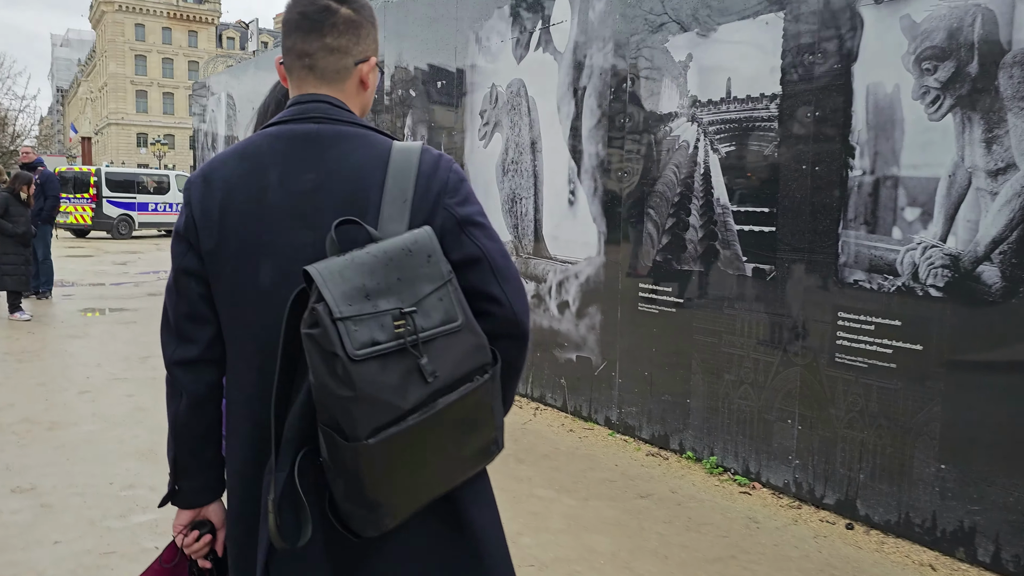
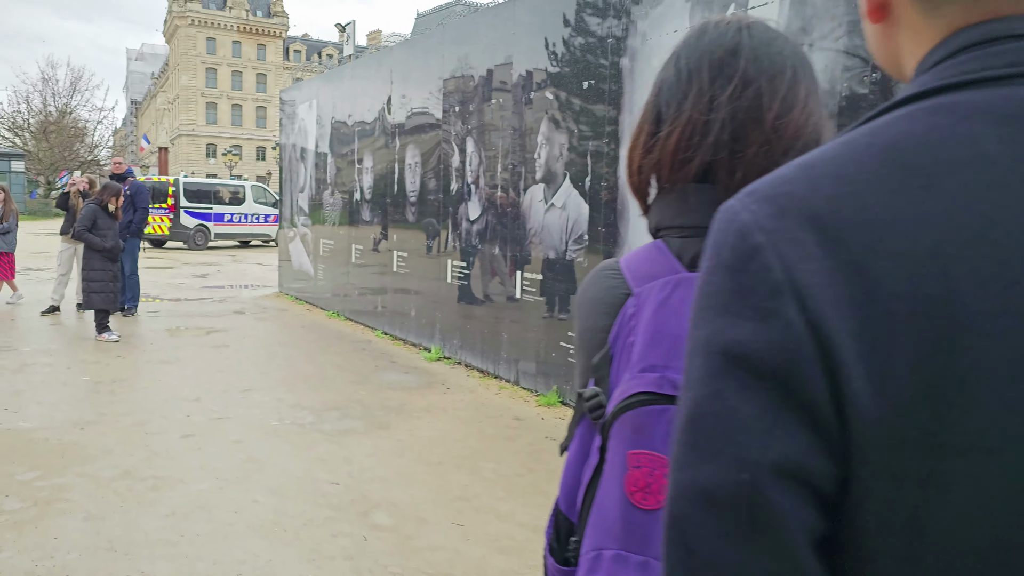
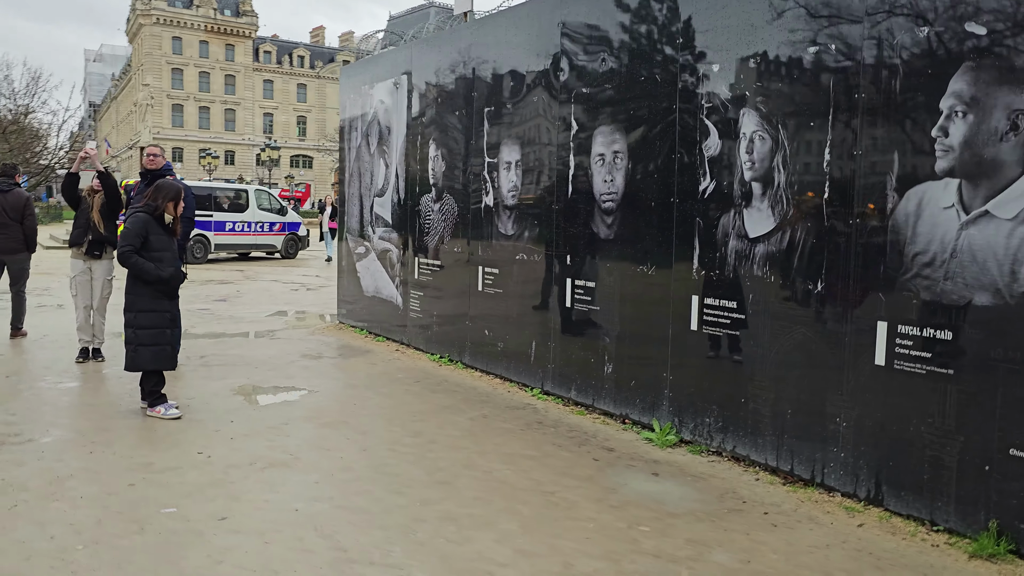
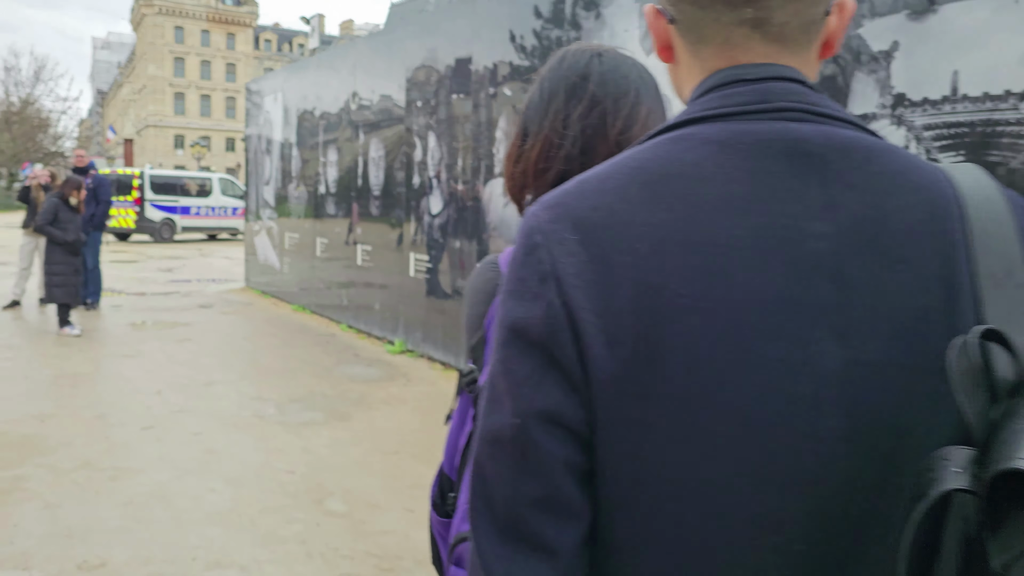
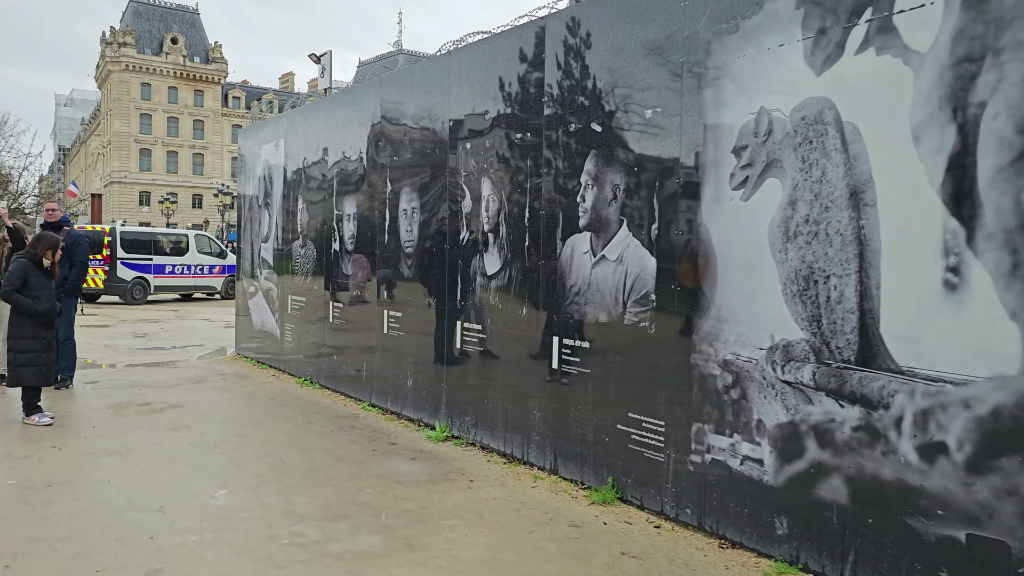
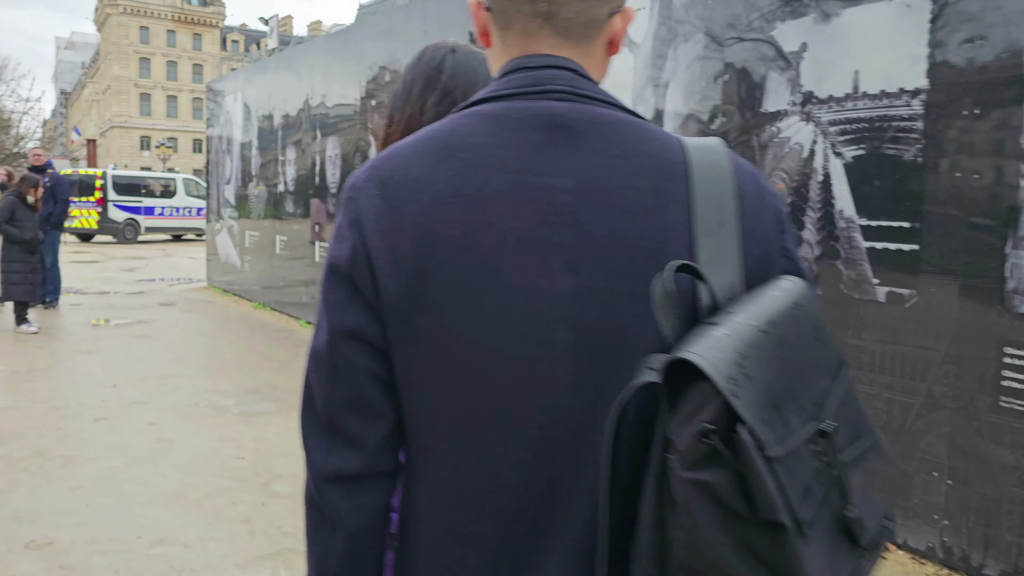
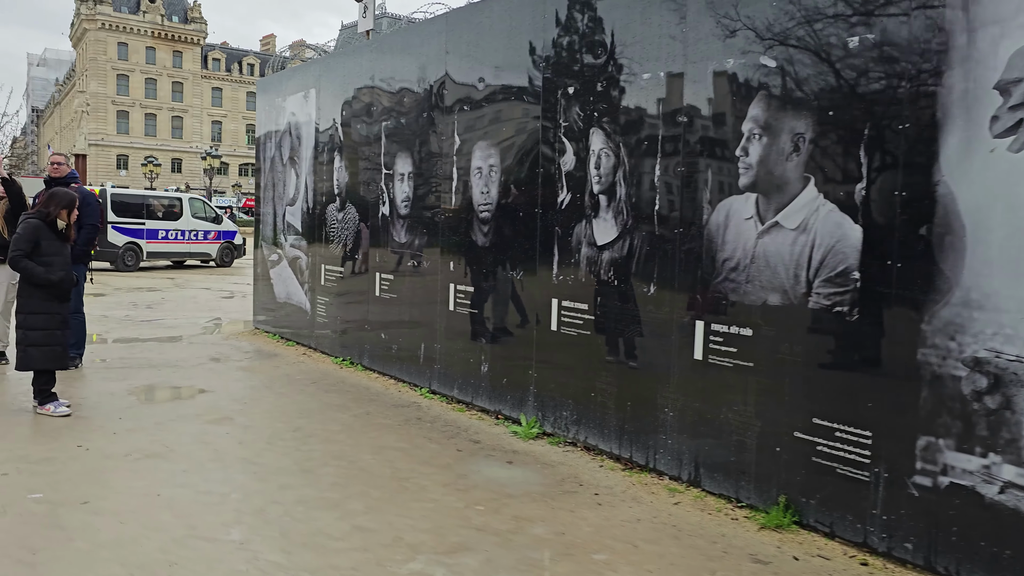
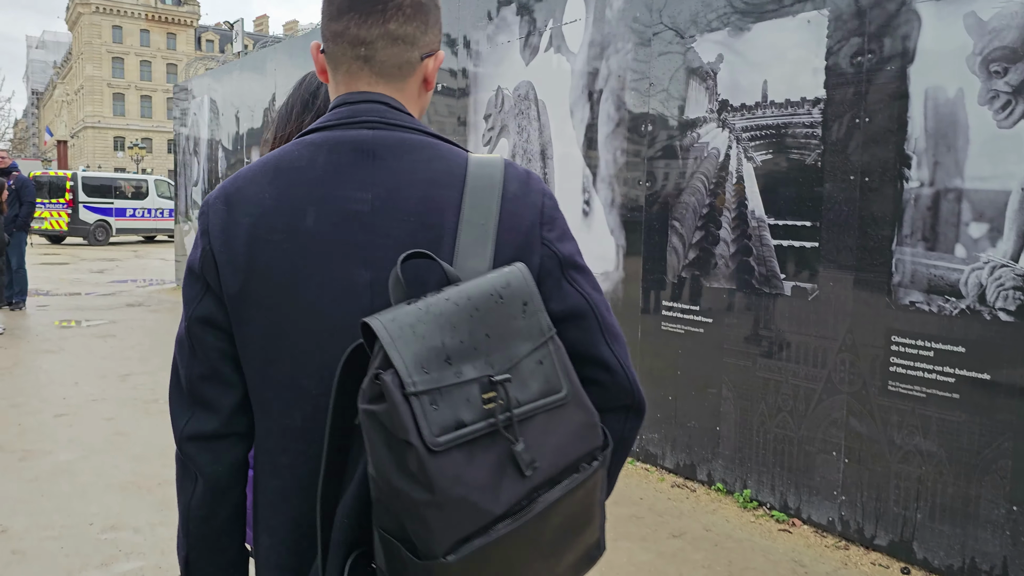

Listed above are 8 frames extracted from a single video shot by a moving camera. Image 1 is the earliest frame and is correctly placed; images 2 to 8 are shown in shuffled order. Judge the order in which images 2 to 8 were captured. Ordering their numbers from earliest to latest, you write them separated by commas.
8, 6, 4, 2, 5, 7, 3
